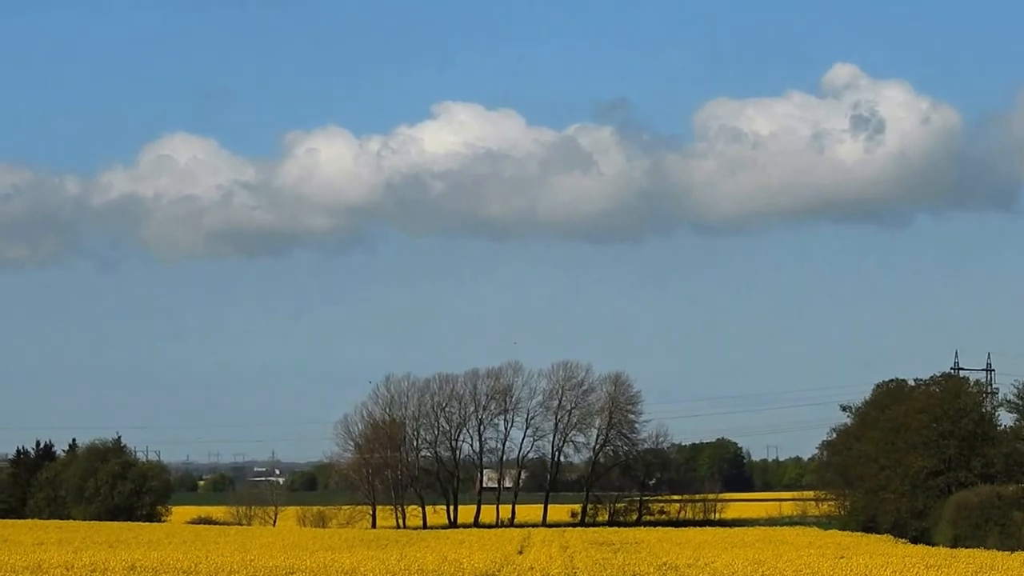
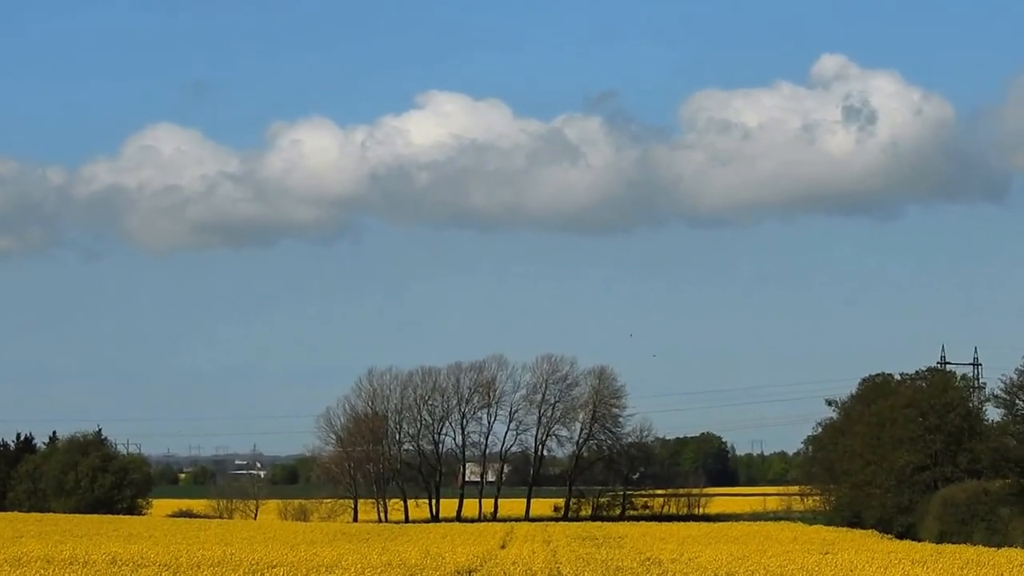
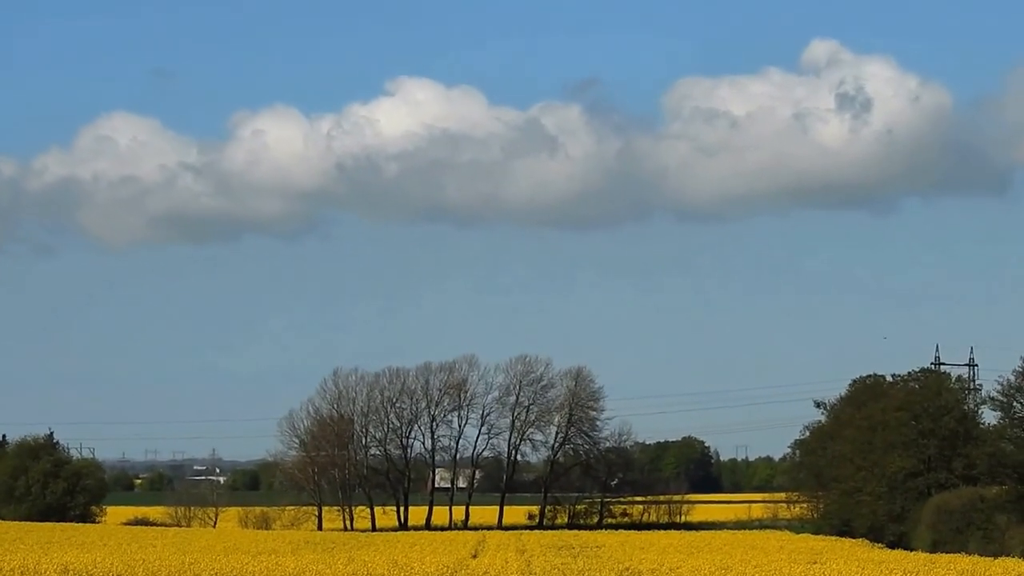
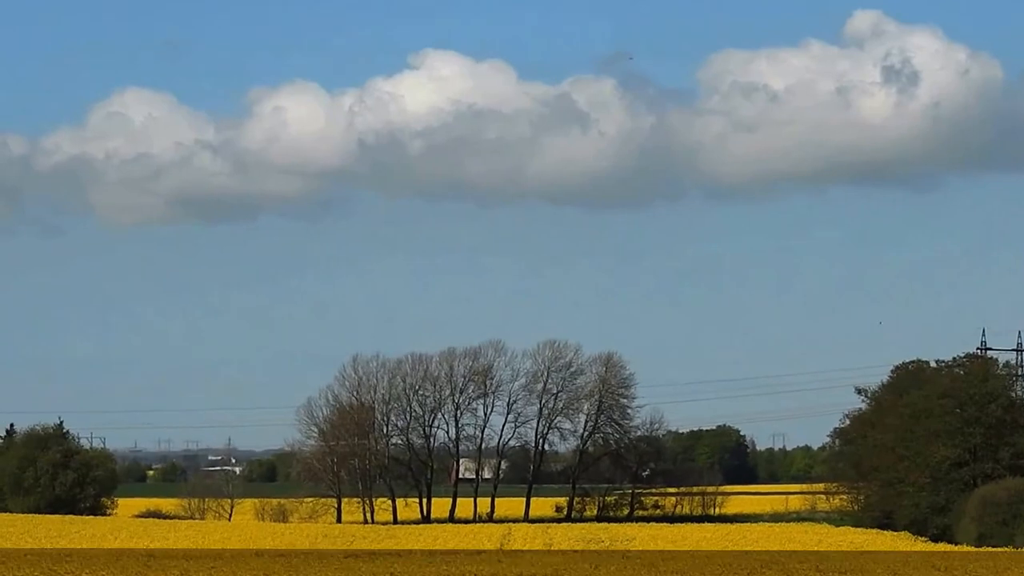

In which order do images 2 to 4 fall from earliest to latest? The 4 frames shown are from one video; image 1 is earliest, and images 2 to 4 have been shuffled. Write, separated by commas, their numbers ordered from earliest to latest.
2, 3, 4
